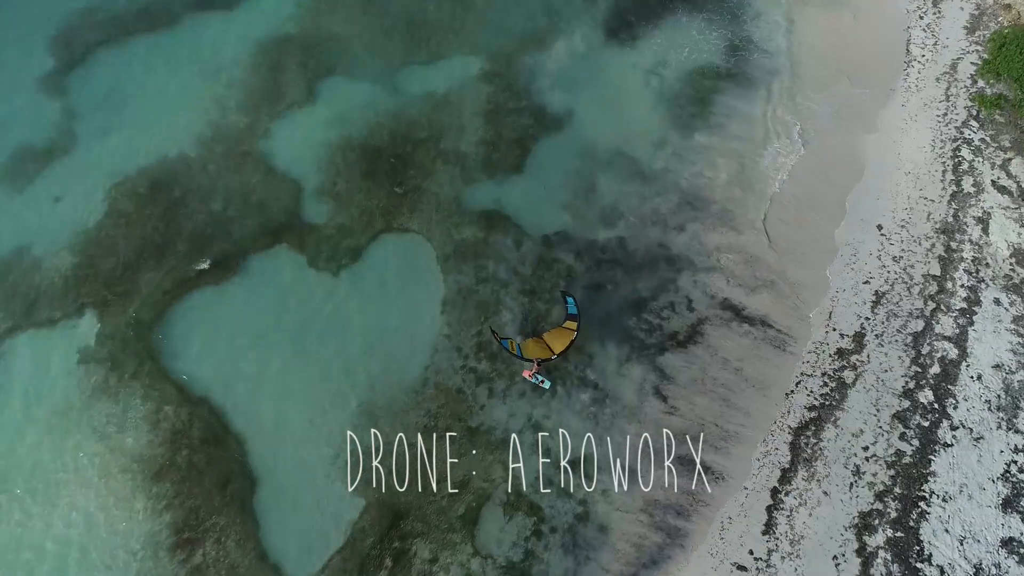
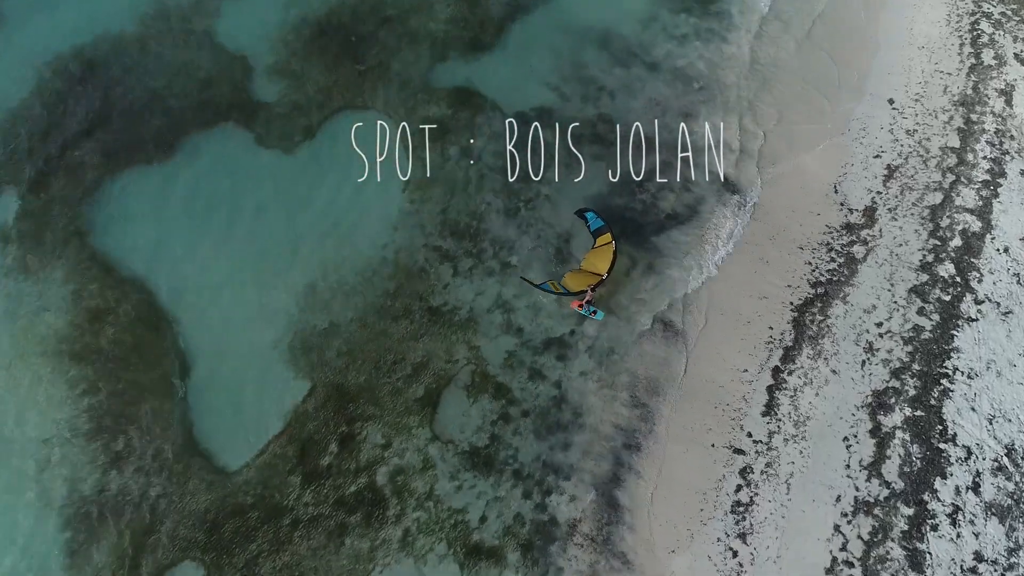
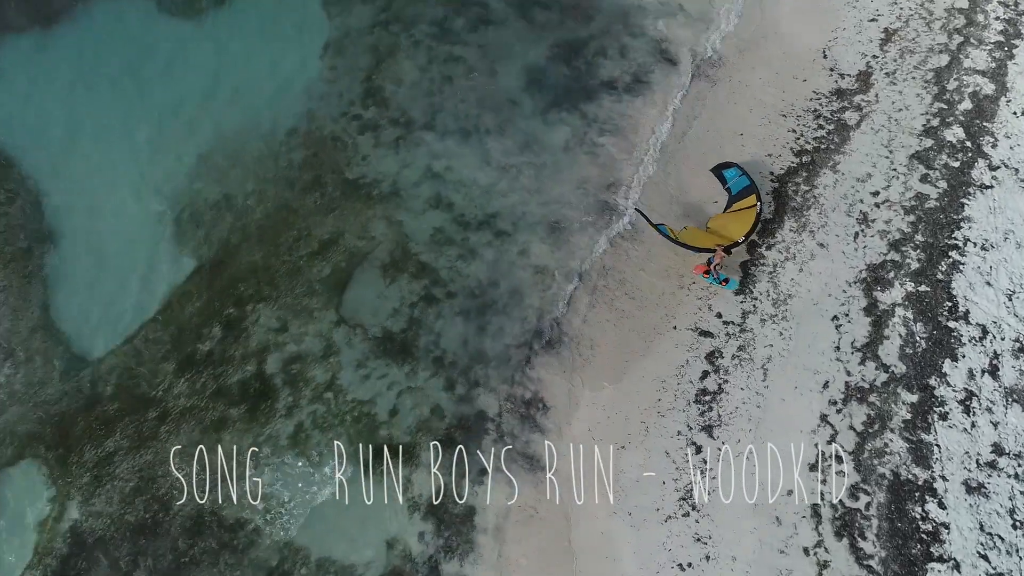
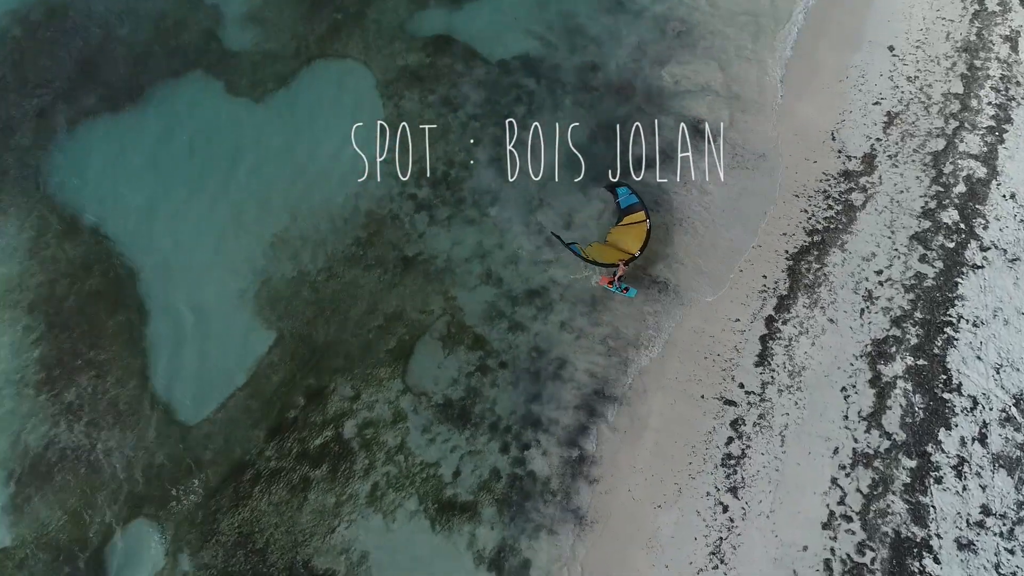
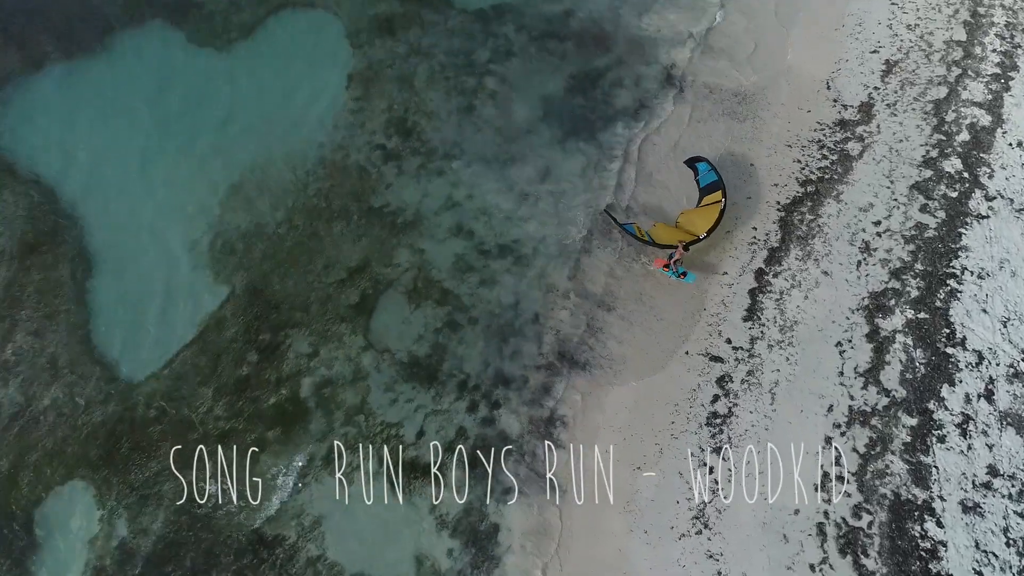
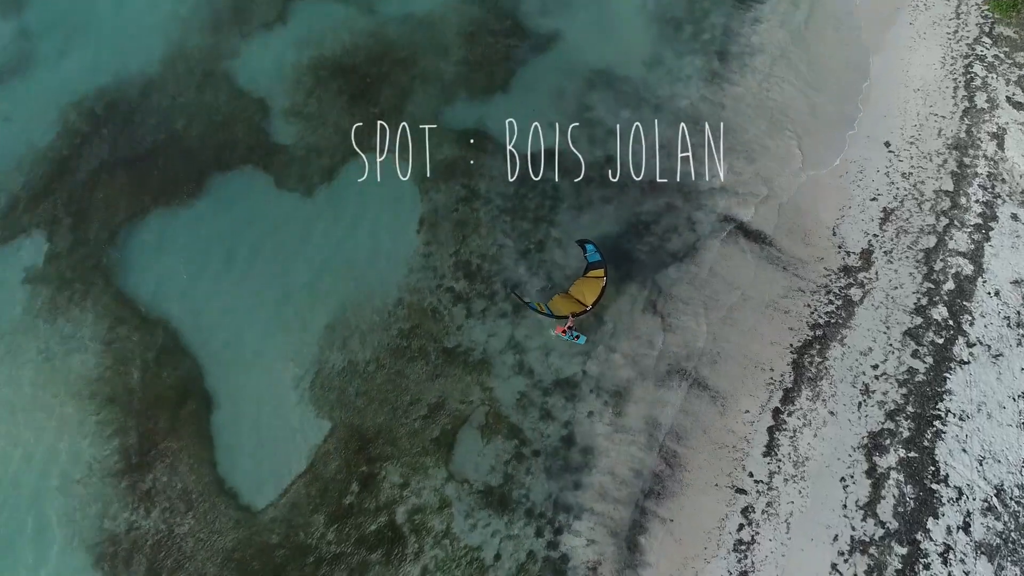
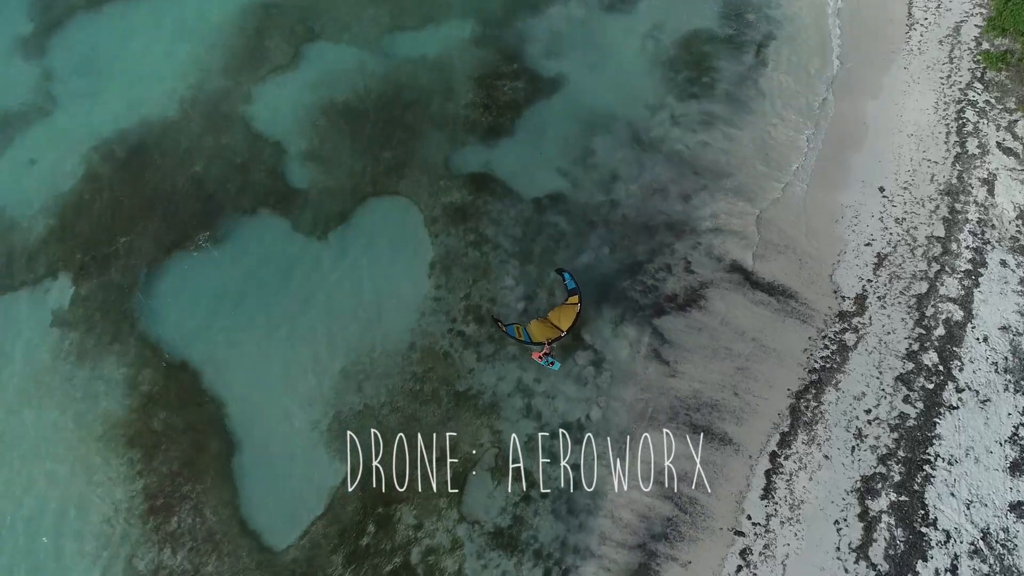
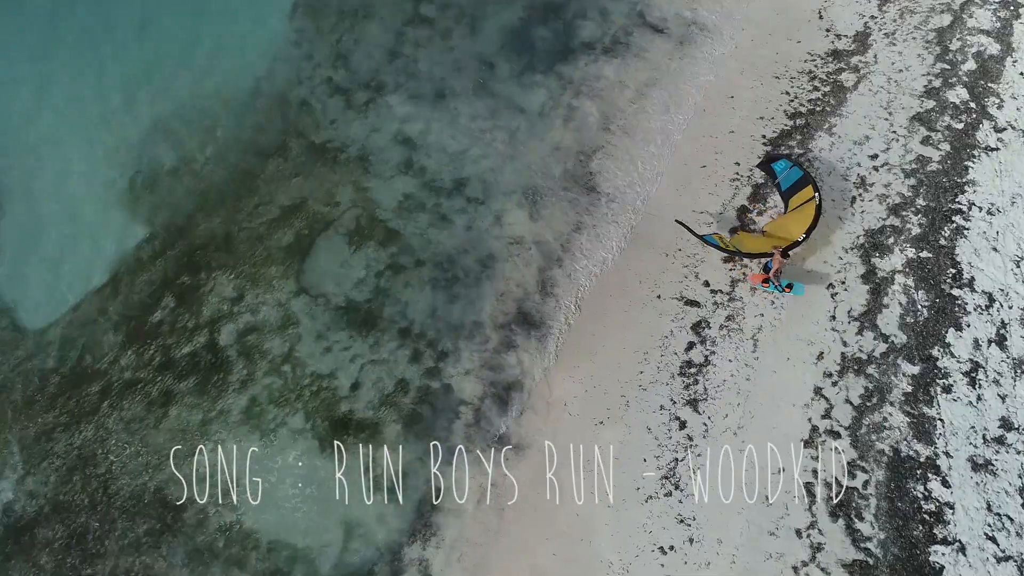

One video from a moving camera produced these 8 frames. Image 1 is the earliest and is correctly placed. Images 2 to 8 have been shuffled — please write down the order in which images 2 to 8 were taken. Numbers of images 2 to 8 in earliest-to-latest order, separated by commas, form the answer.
7, 6, 2, 4, 5, 3, 8
